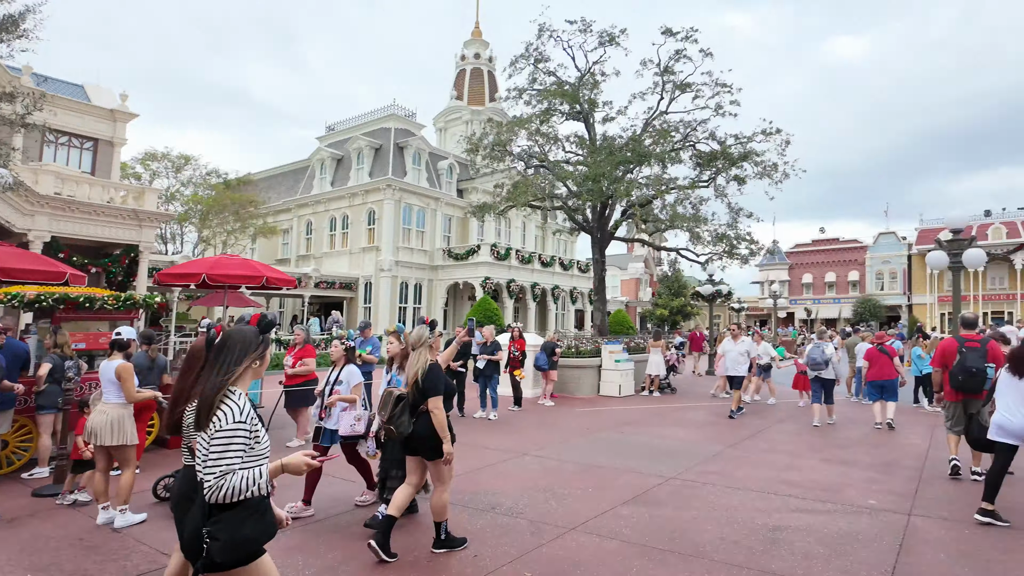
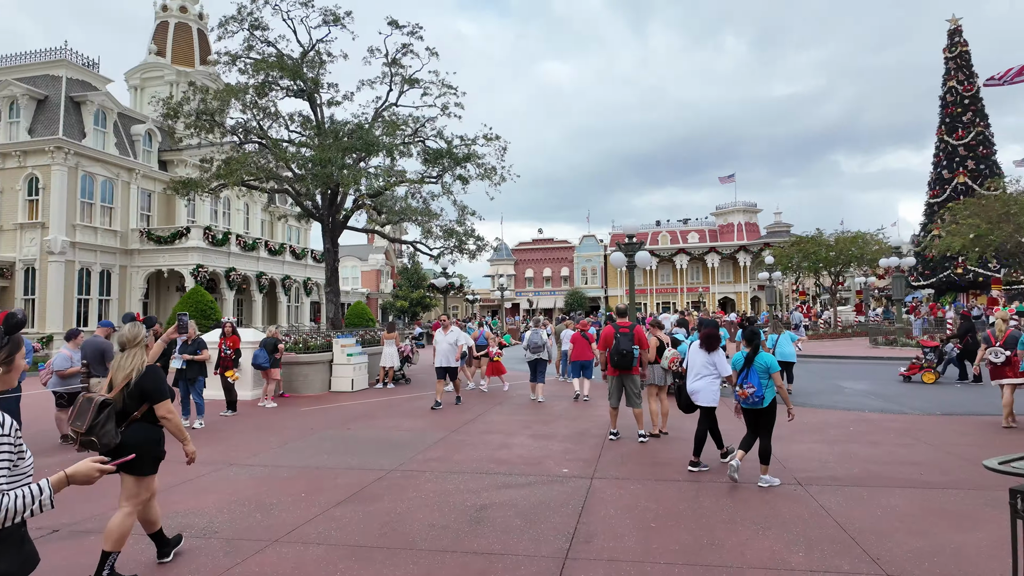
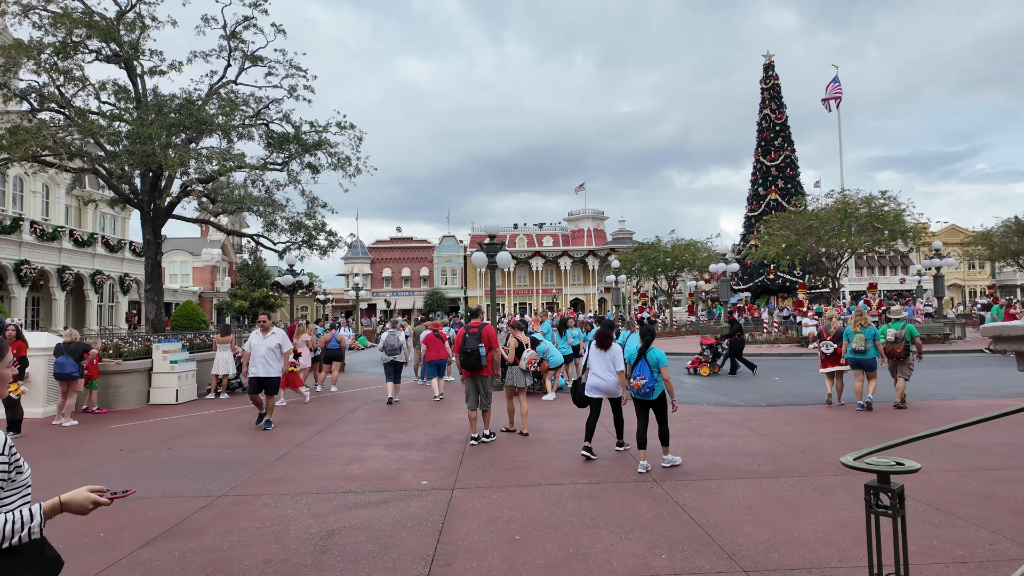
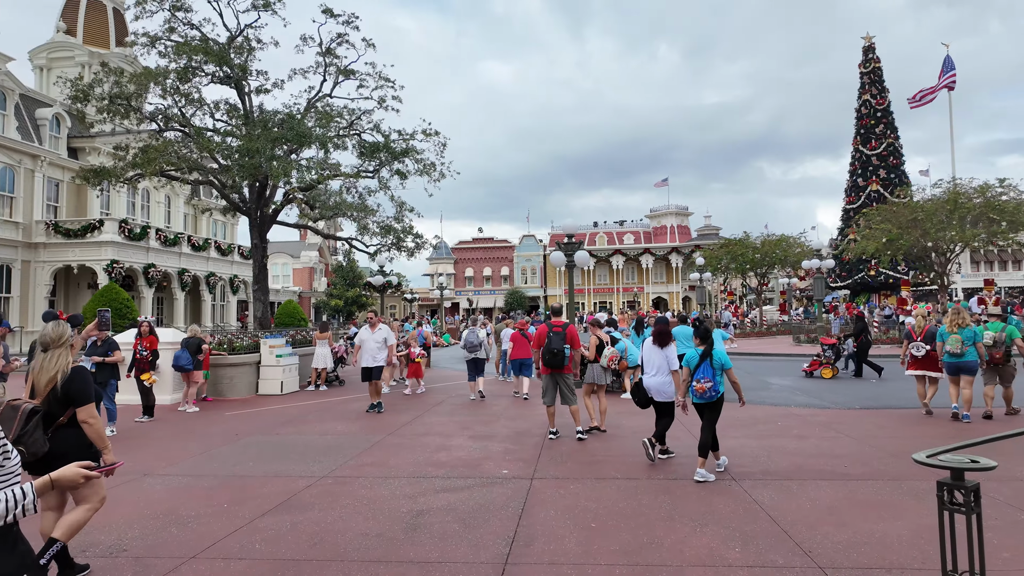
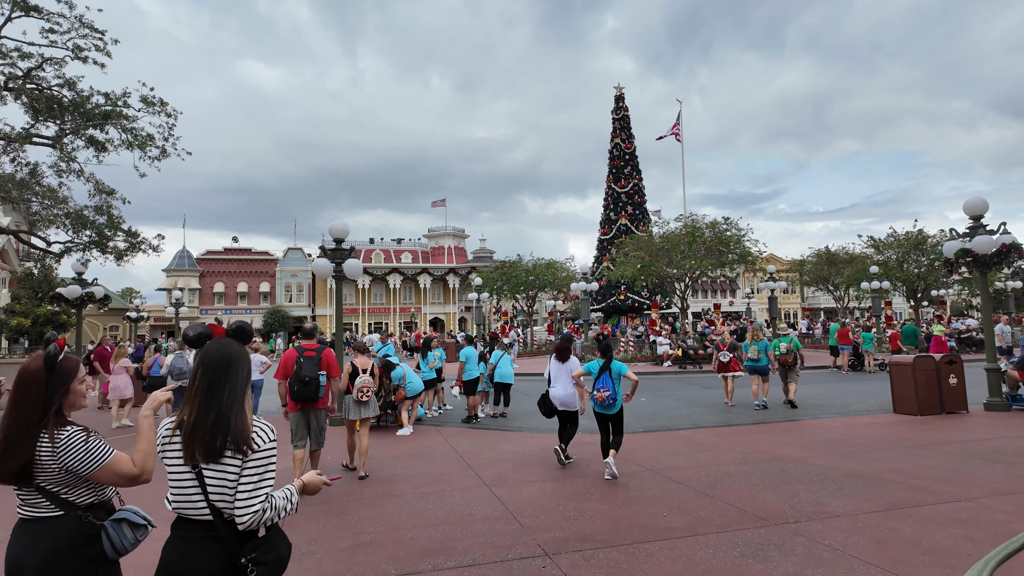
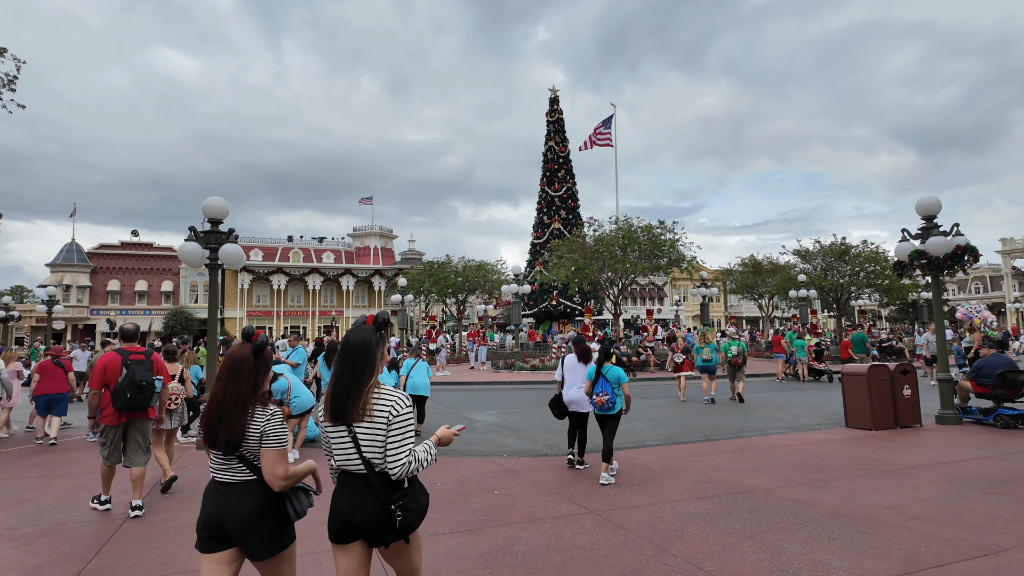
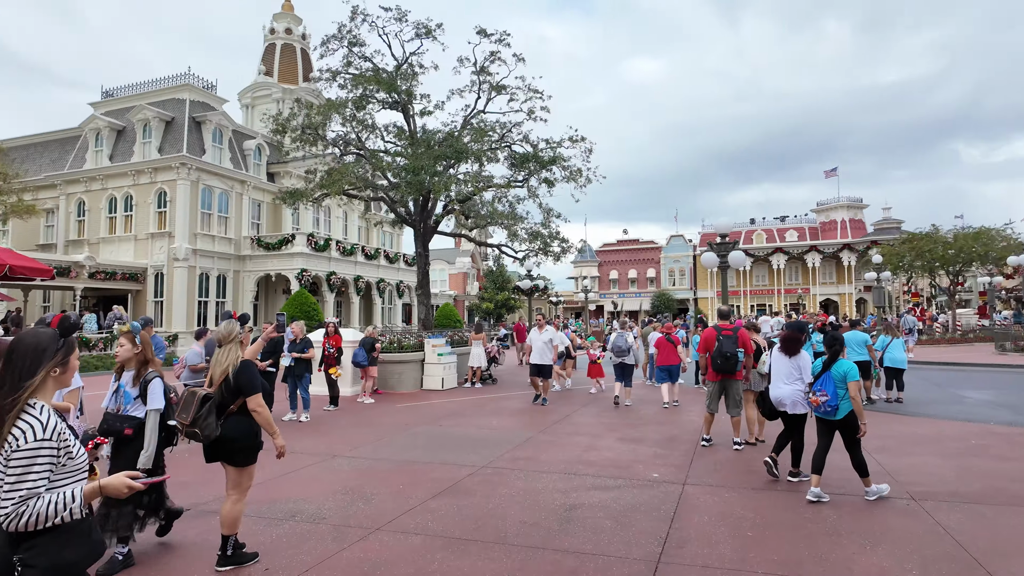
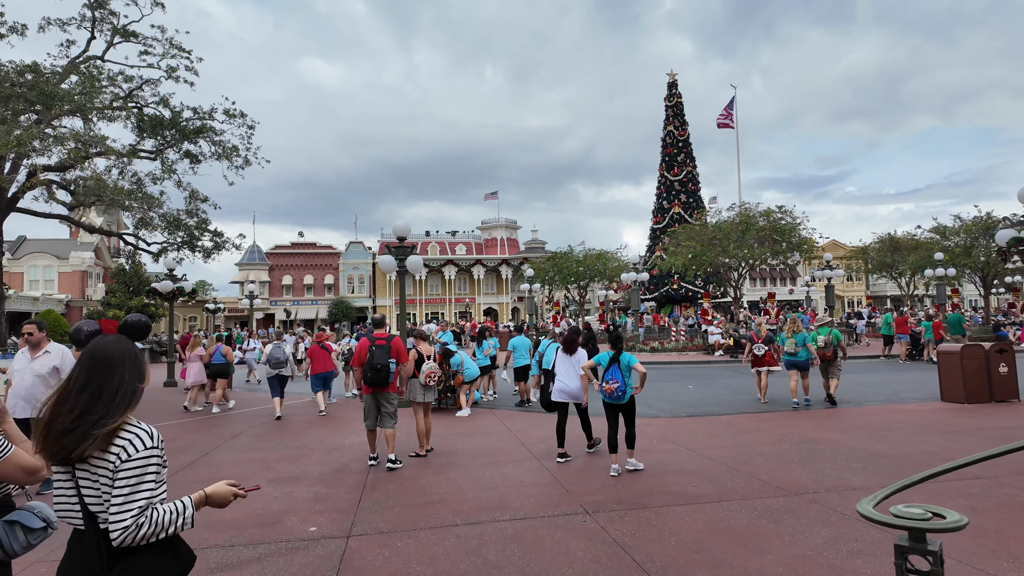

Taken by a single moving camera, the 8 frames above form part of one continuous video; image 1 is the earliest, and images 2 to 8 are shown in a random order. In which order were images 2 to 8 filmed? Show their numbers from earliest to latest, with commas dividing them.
7, 2, 4, 3, 8, 5, 6
